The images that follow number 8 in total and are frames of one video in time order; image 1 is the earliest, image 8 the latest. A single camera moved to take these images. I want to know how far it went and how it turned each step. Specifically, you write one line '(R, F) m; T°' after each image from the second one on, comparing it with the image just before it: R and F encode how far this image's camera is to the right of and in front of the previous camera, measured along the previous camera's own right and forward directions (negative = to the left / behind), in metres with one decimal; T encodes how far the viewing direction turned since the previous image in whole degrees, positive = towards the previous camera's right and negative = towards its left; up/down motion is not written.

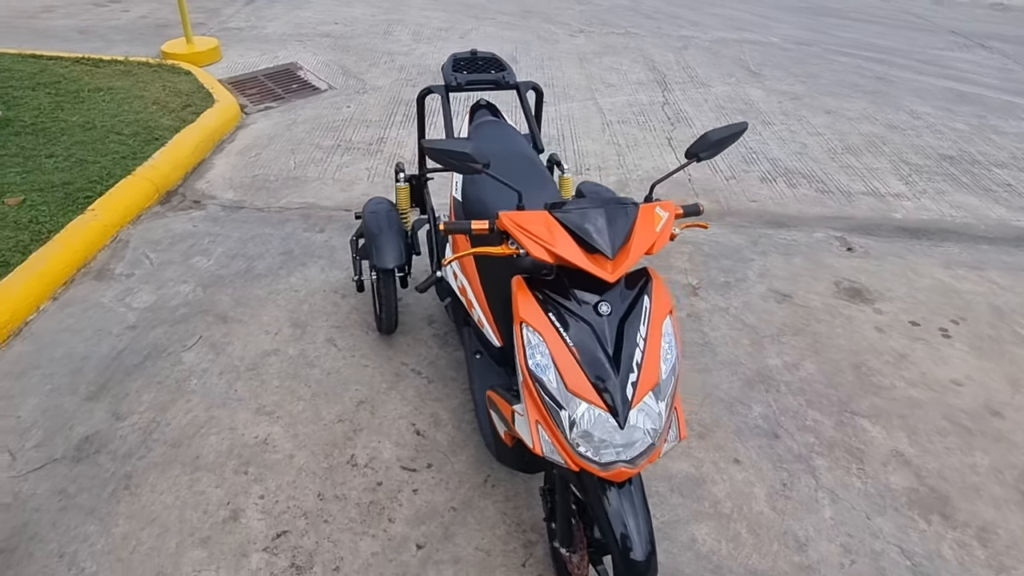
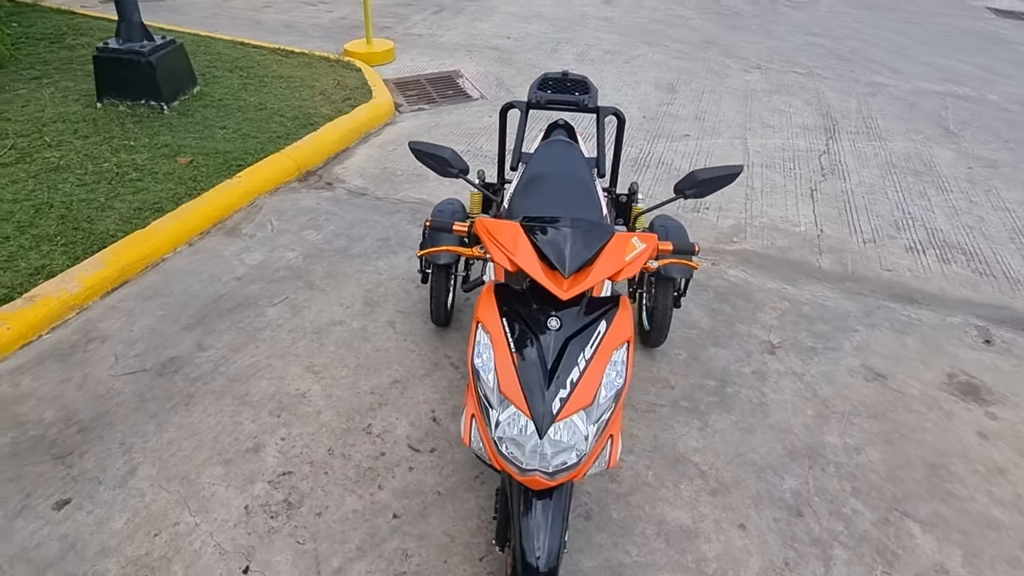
(+0.4, -0.1) m; -13°
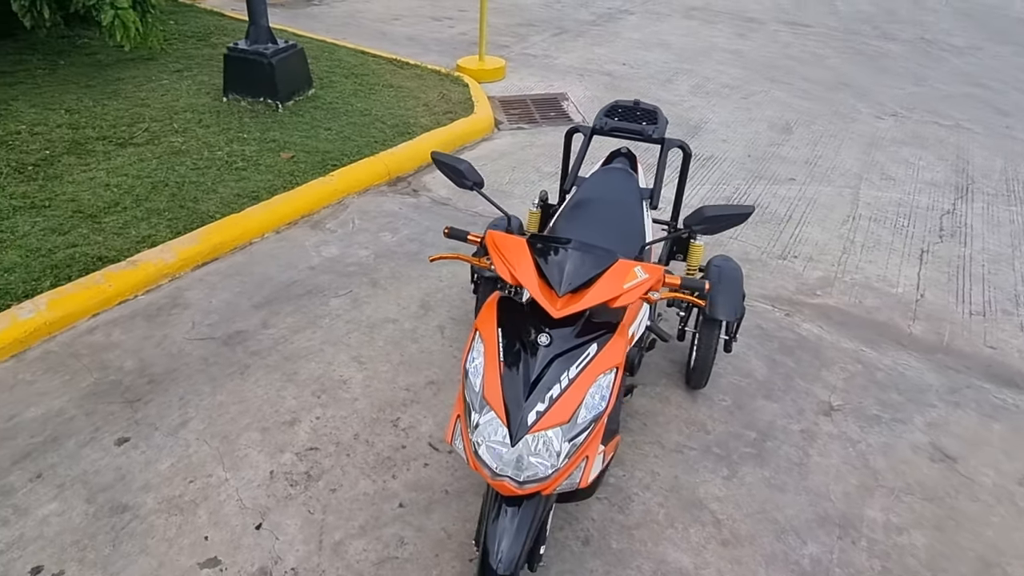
(+0.2, -0.1) m; -9°
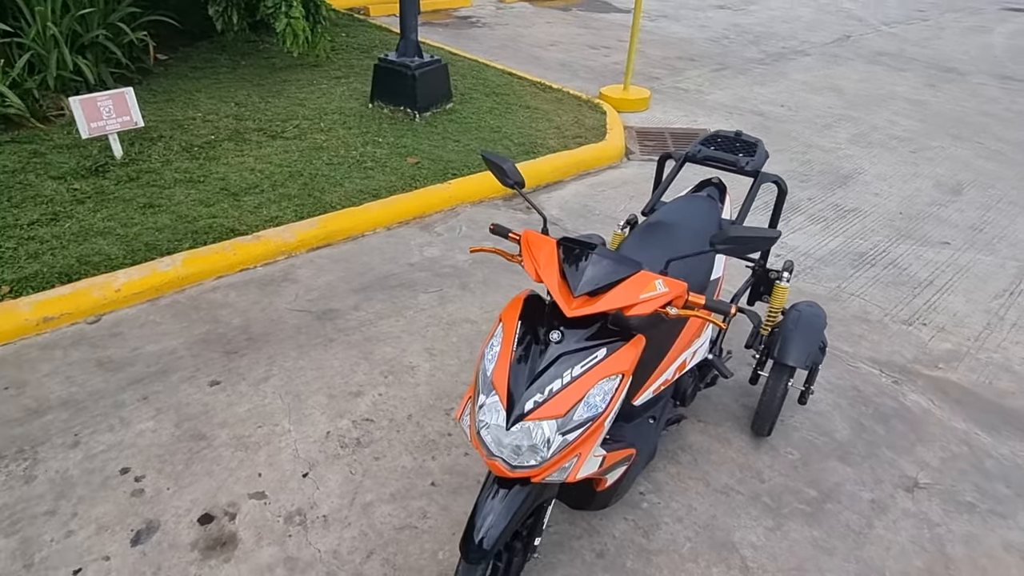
(+0.3, -0.1) m; -12°
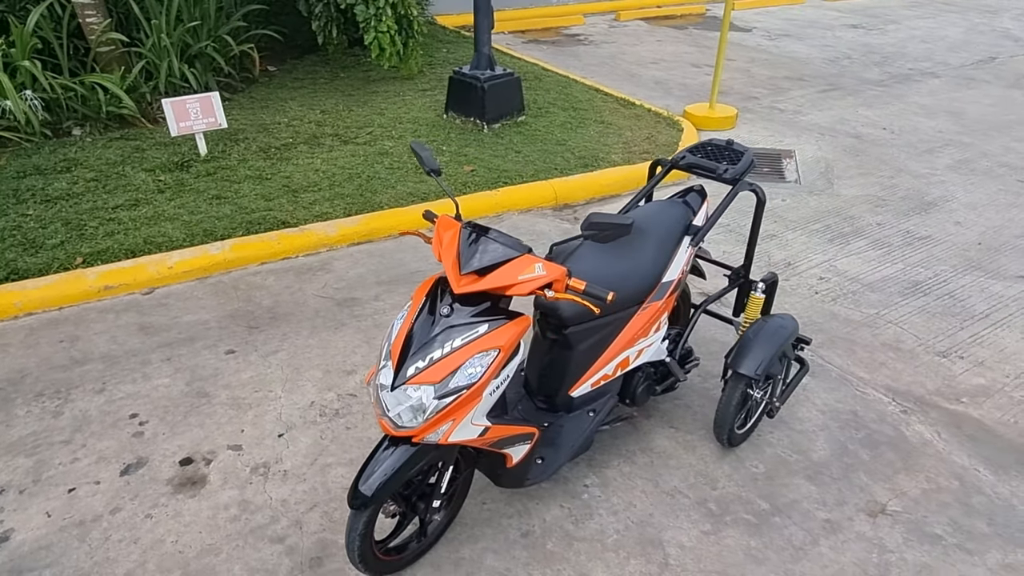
(+0.6, -0.2) m; -10°
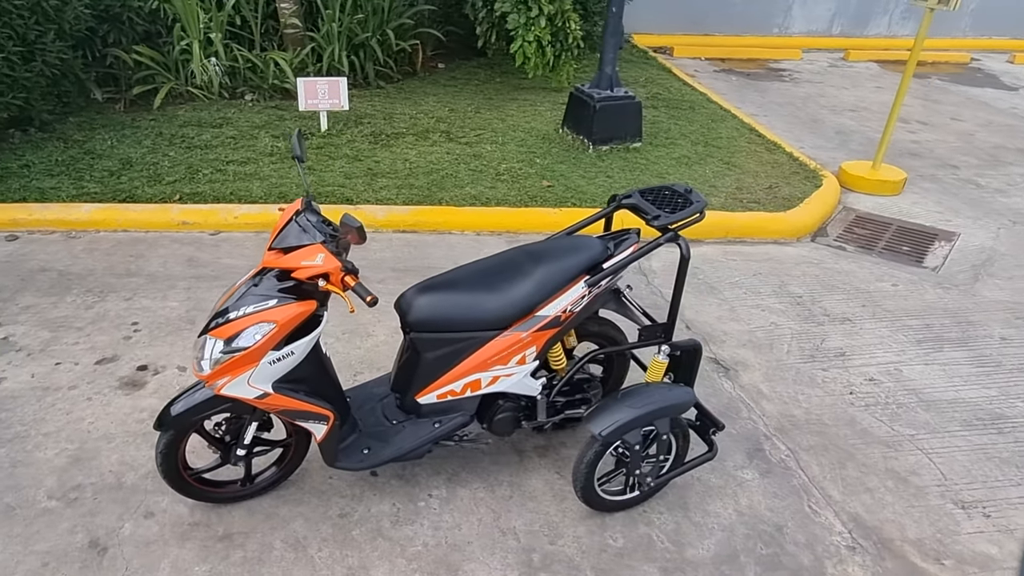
(+1.3, +0.1) m; -18°
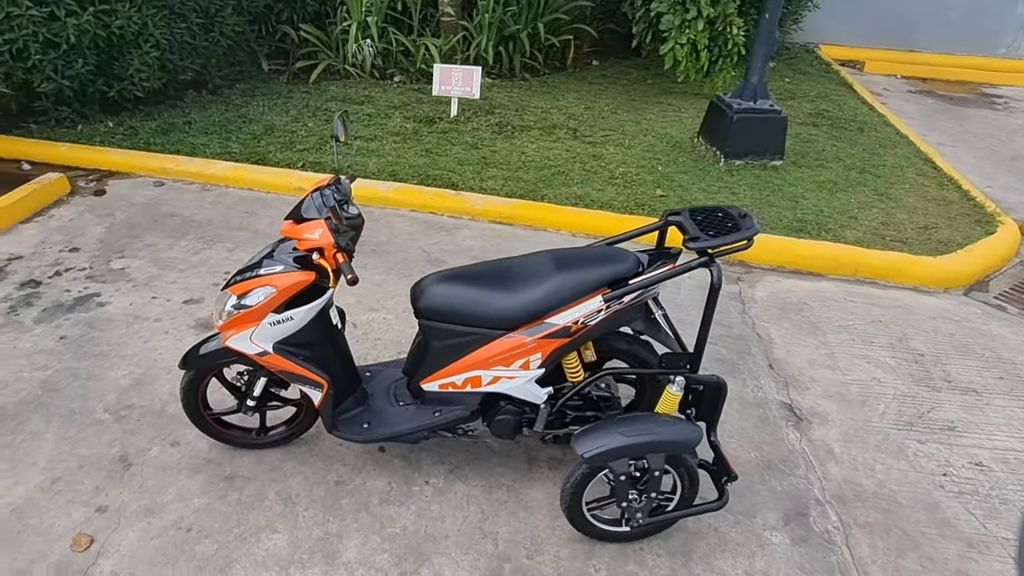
(+0.5, +0.1) m; -13°
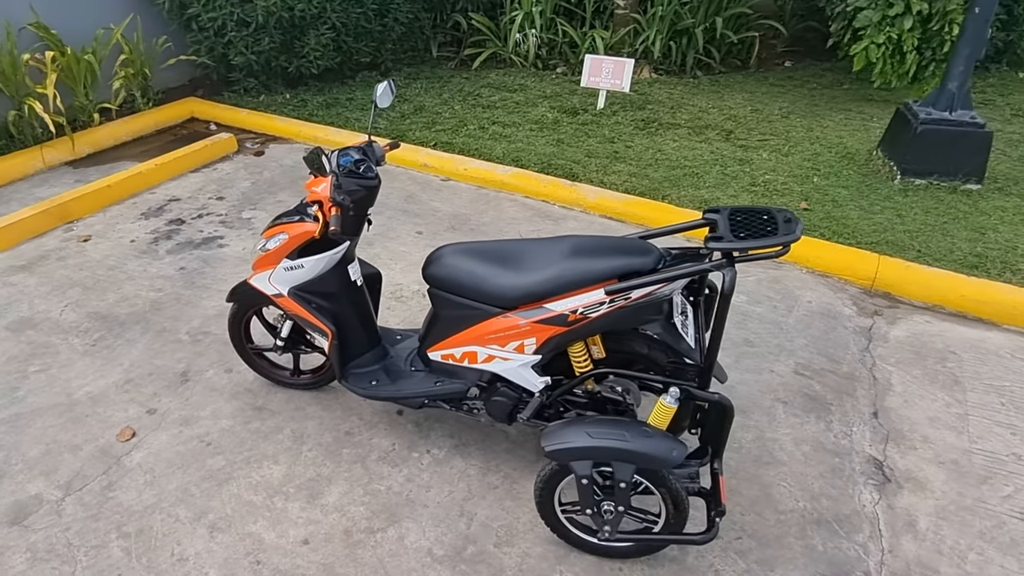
(+0.7, +0.2) m; -17°
